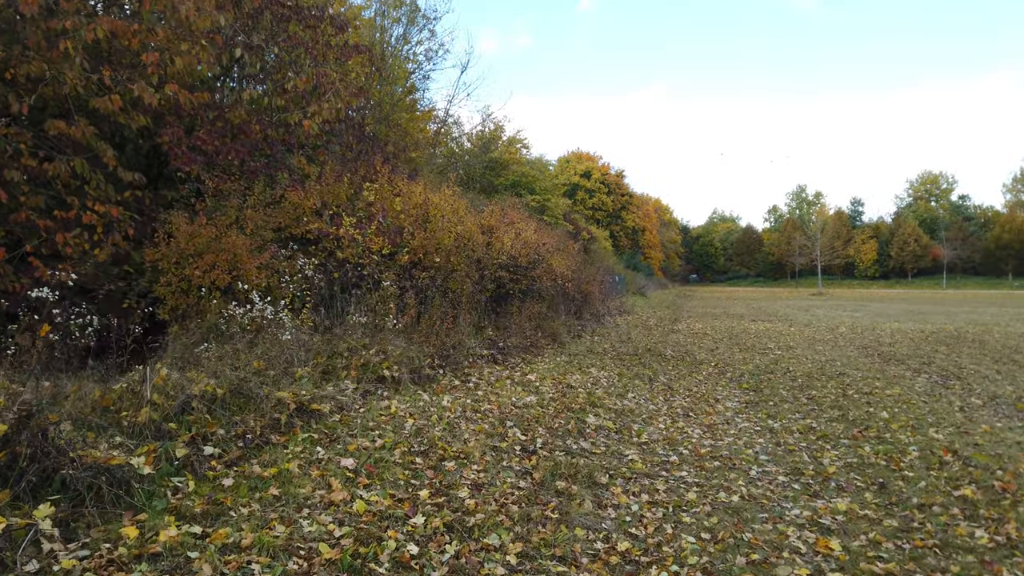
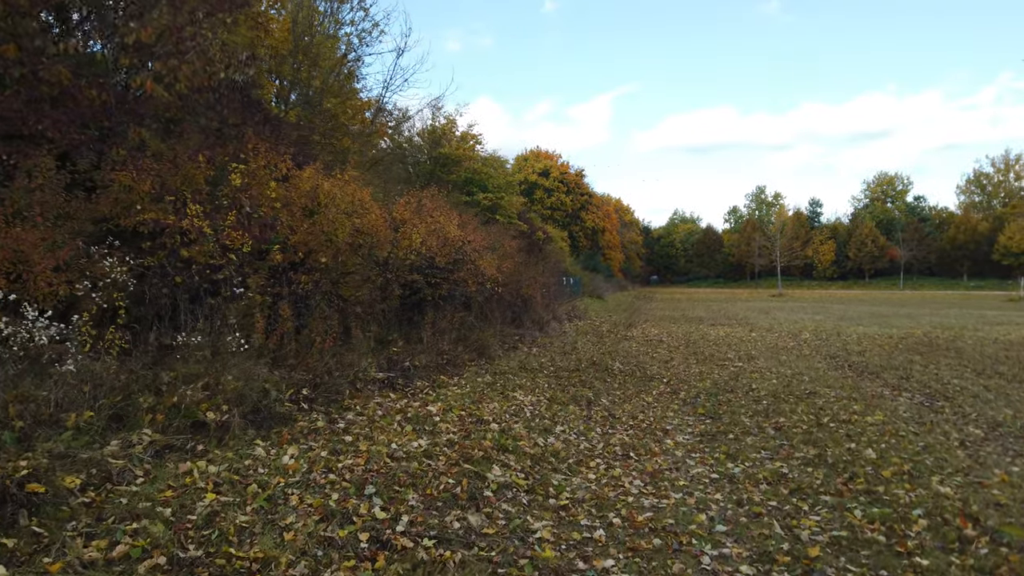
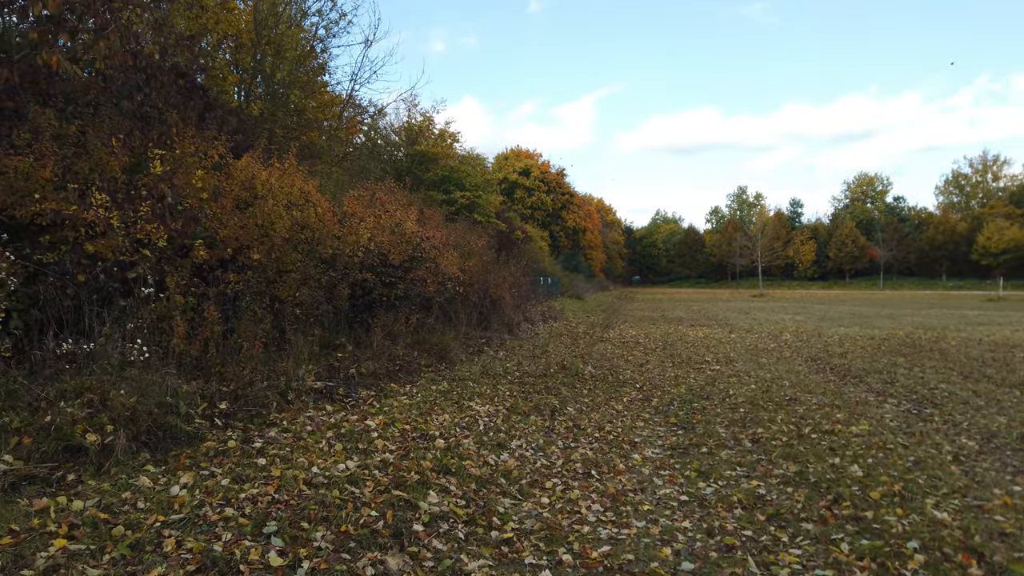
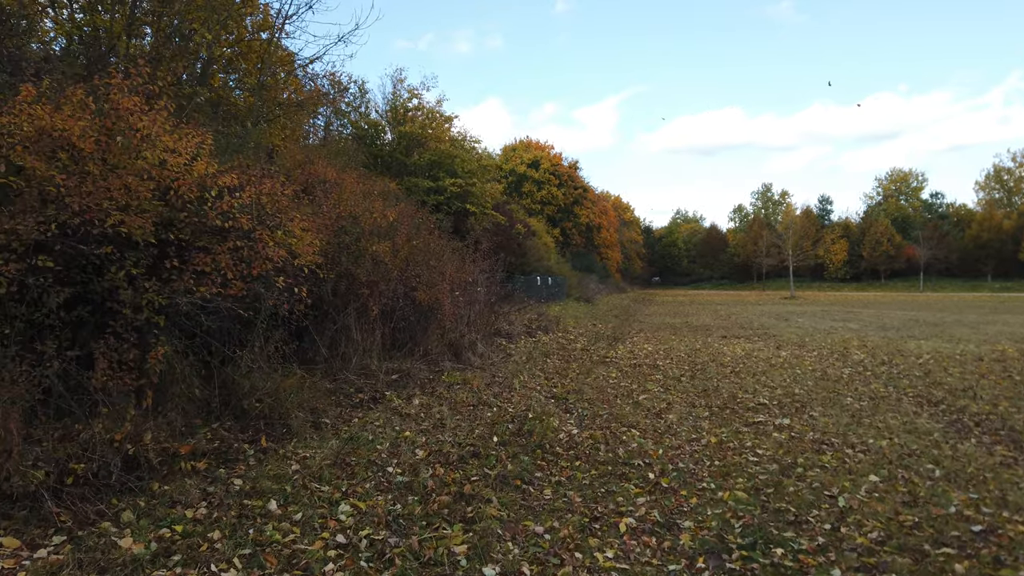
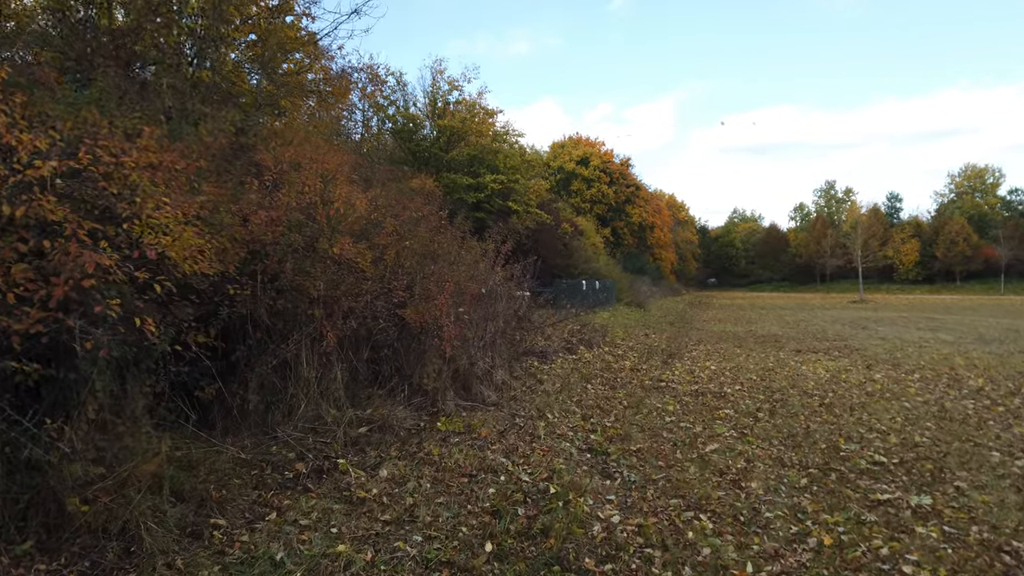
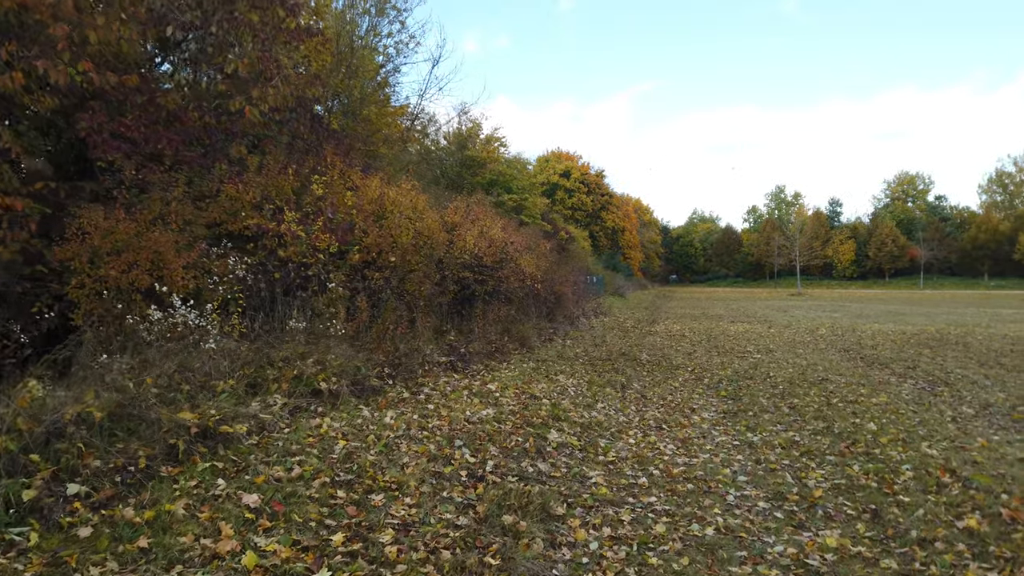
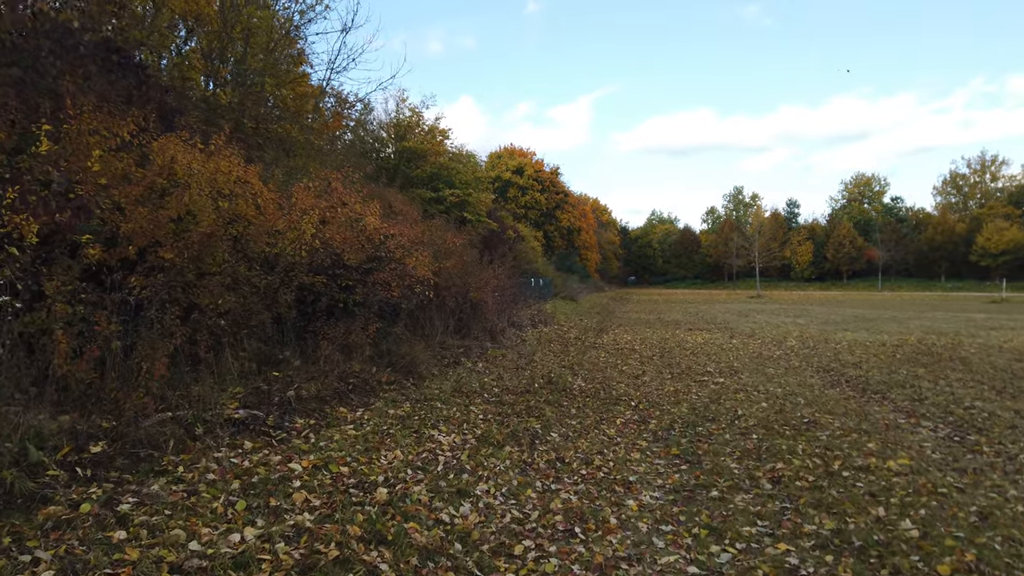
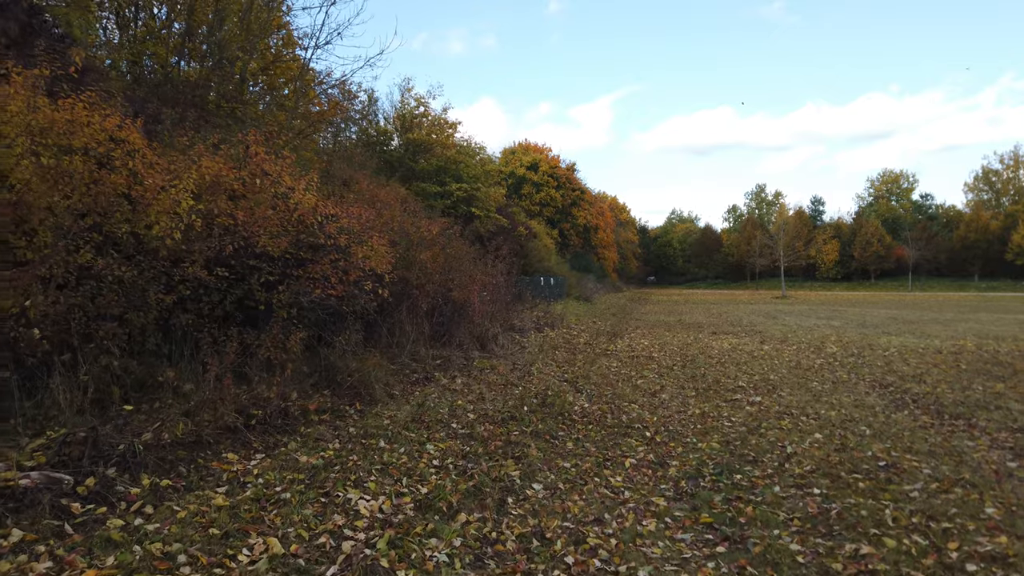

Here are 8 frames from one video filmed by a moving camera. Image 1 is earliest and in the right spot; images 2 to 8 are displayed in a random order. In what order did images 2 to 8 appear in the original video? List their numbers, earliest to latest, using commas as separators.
6, 2, 3, 7, 8, 4, 5
